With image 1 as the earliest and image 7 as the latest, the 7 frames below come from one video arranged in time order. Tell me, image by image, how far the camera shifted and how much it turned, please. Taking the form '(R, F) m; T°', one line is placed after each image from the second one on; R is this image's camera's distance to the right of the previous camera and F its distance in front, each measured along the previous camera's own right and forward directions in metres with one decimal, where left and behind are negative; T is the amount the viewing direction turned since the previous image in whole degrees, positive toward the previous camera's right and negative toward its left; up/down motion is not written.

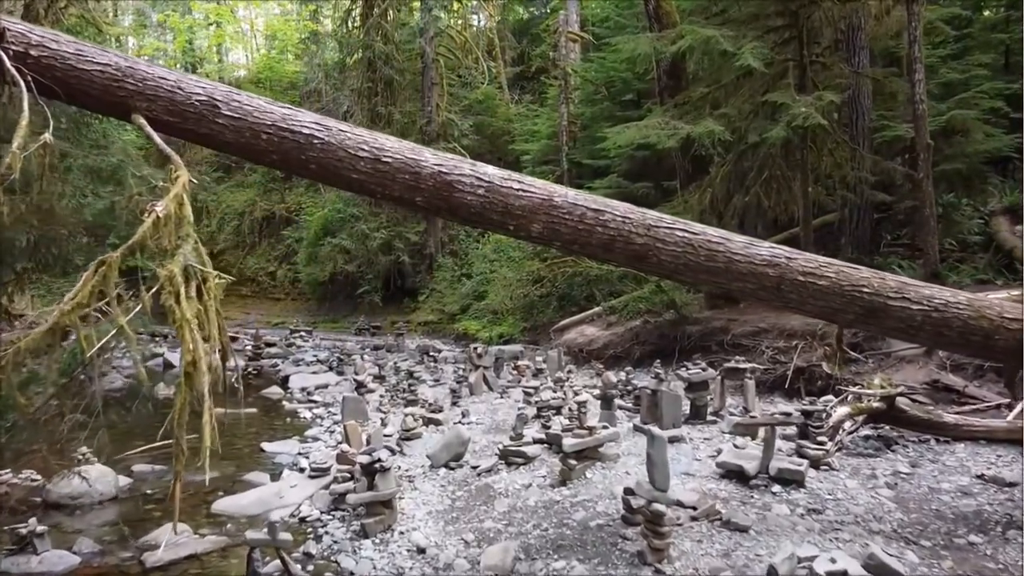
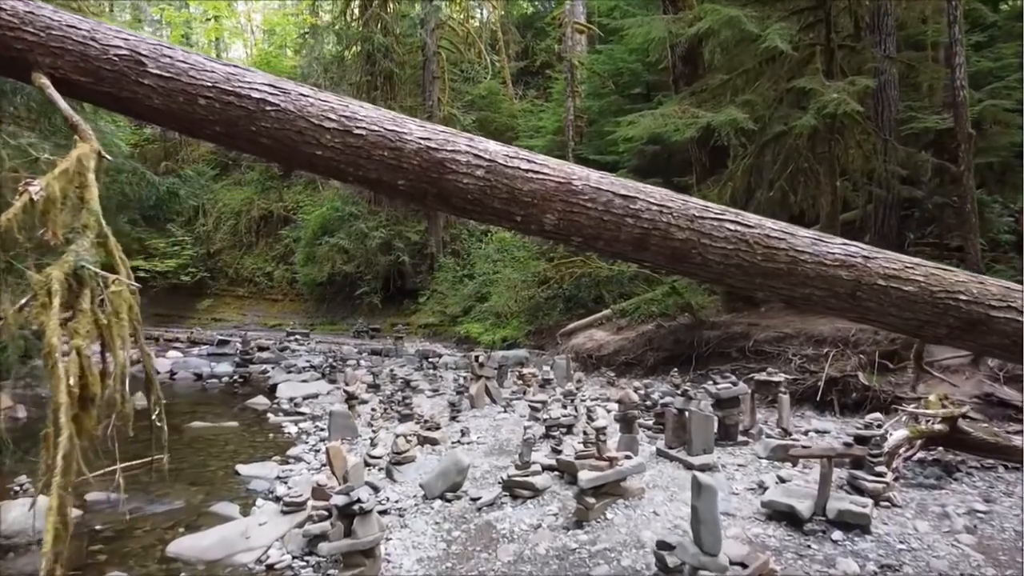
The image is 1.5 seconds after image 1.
(0.0, +0.6) m; 0°
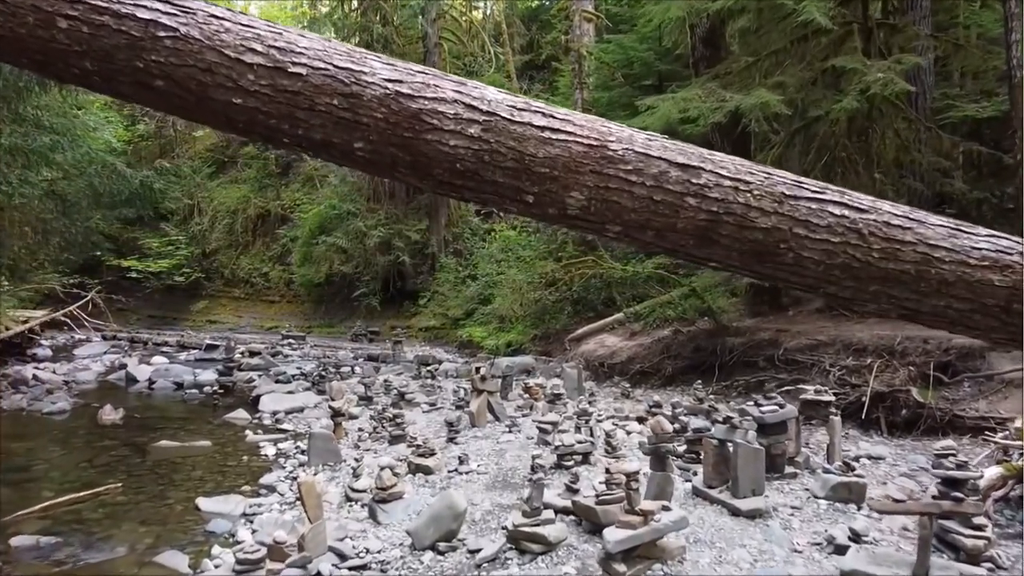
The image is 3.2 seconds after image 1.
(0.0, +0.7) m; 0°
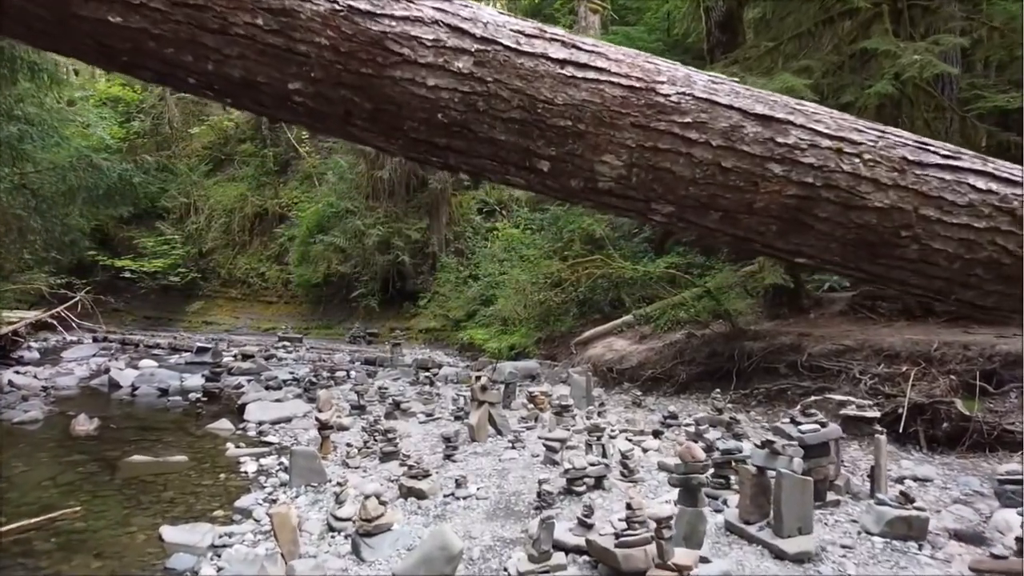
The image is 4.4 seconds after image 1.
(0.0, +0.5) m; 0°
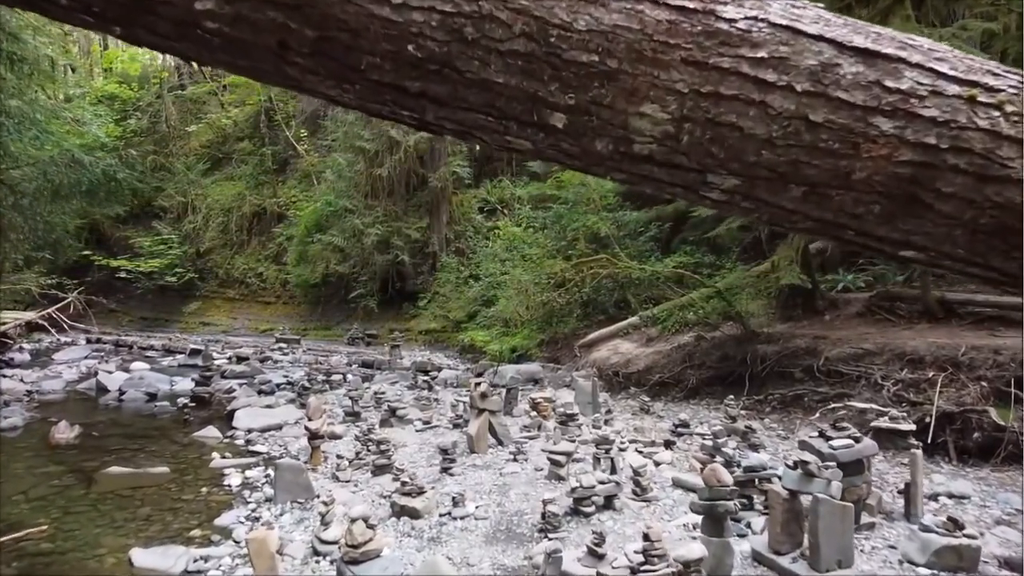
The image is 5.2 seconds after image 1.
(0.0, +0.3) m; 0°
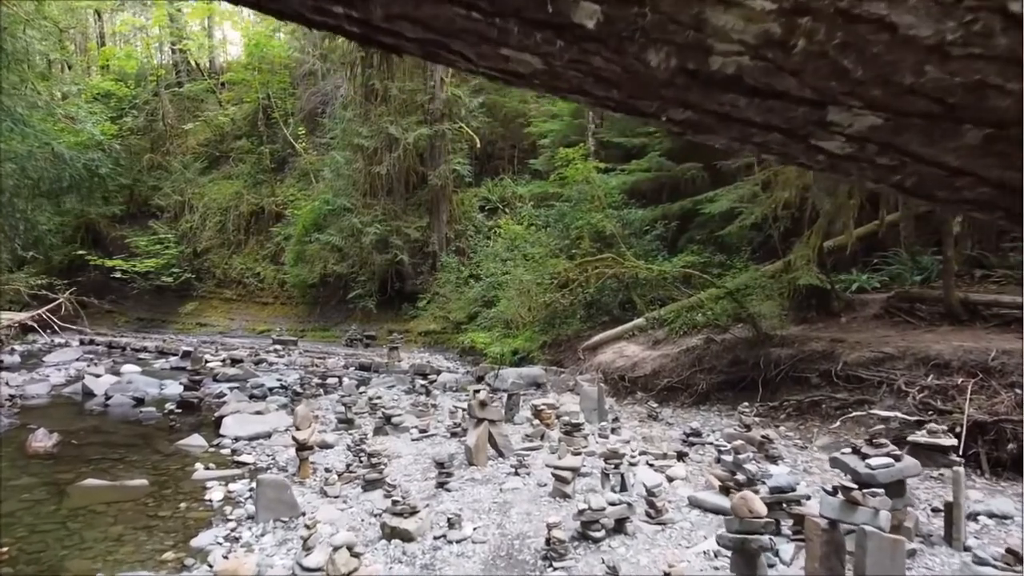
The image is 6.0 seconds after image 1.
(0.0, +0.3) m; 0°
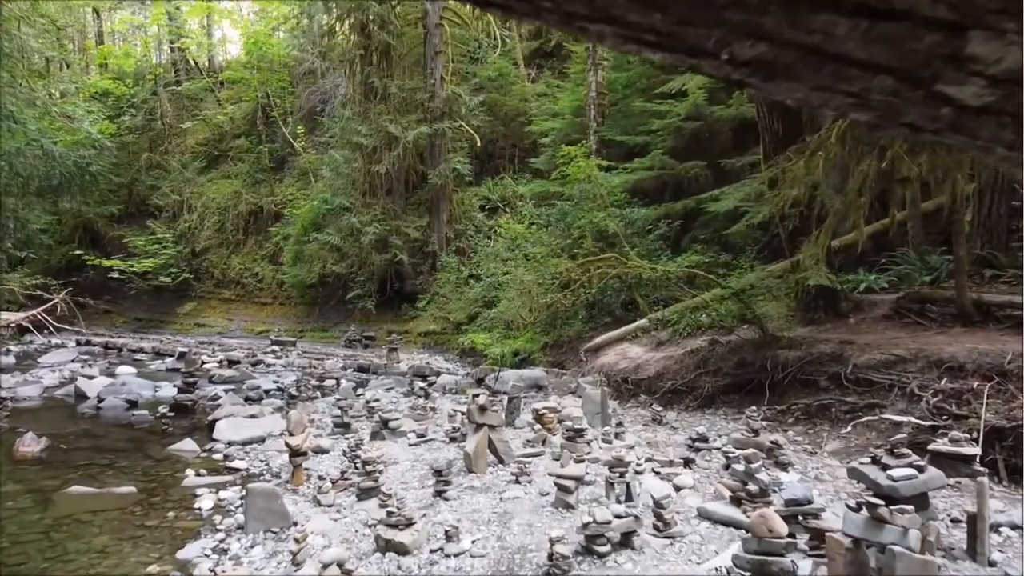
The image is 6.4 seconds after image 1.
(0.0, +0.2) m; 0°
